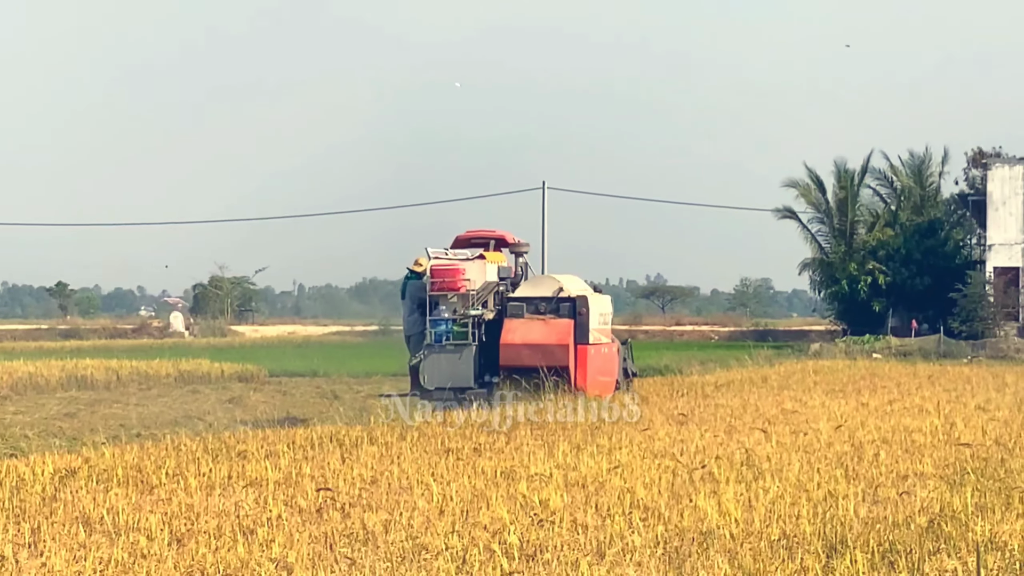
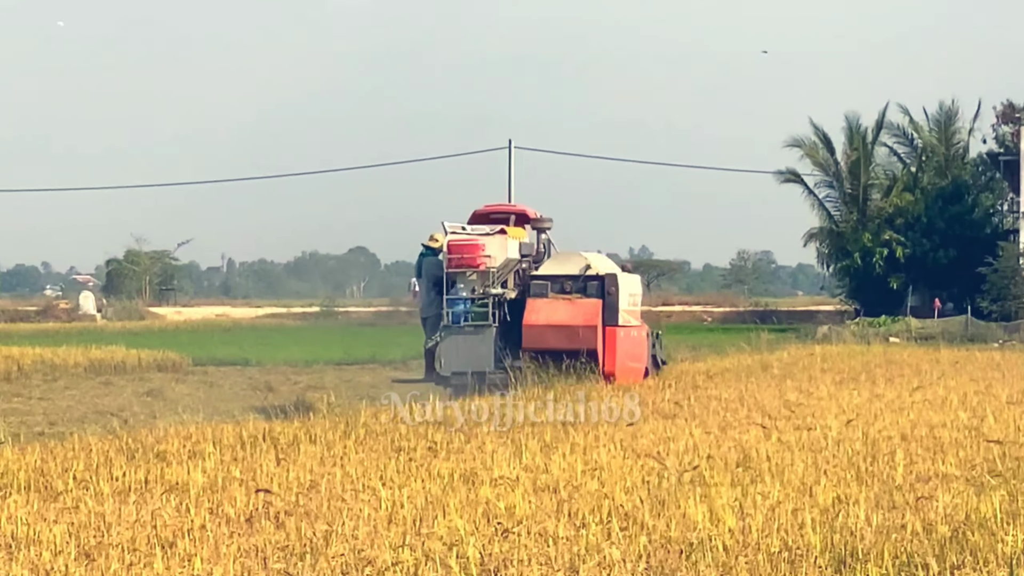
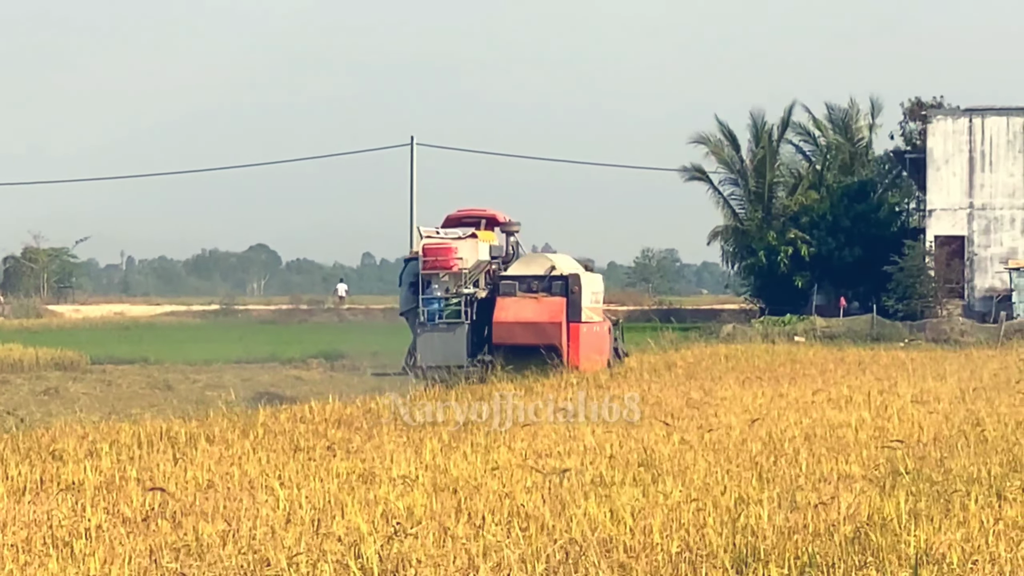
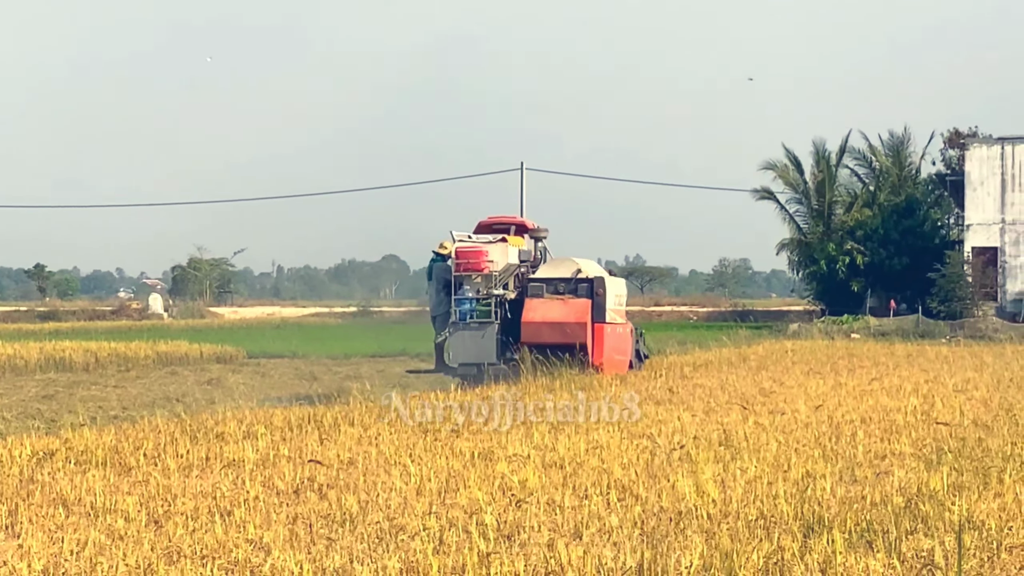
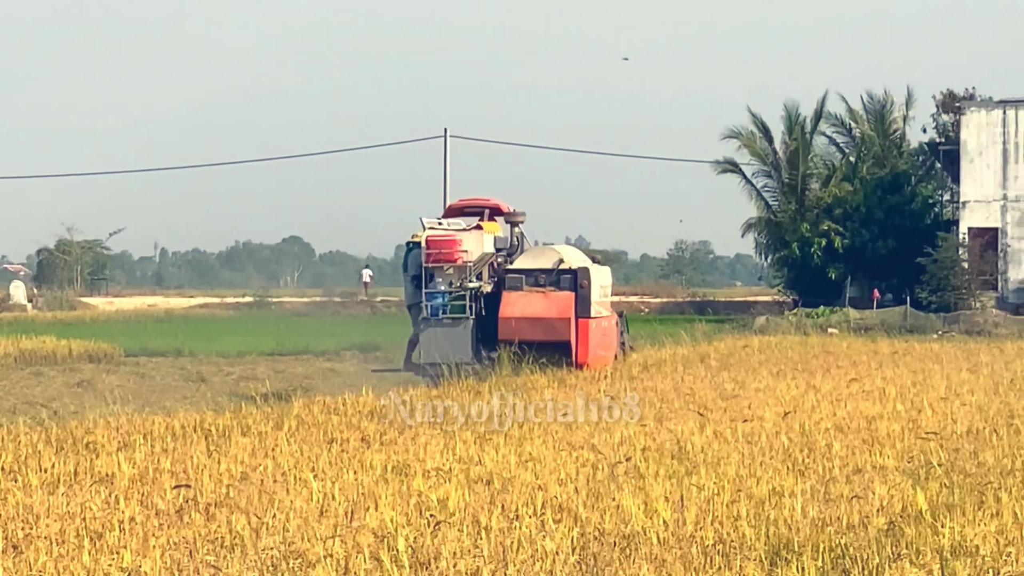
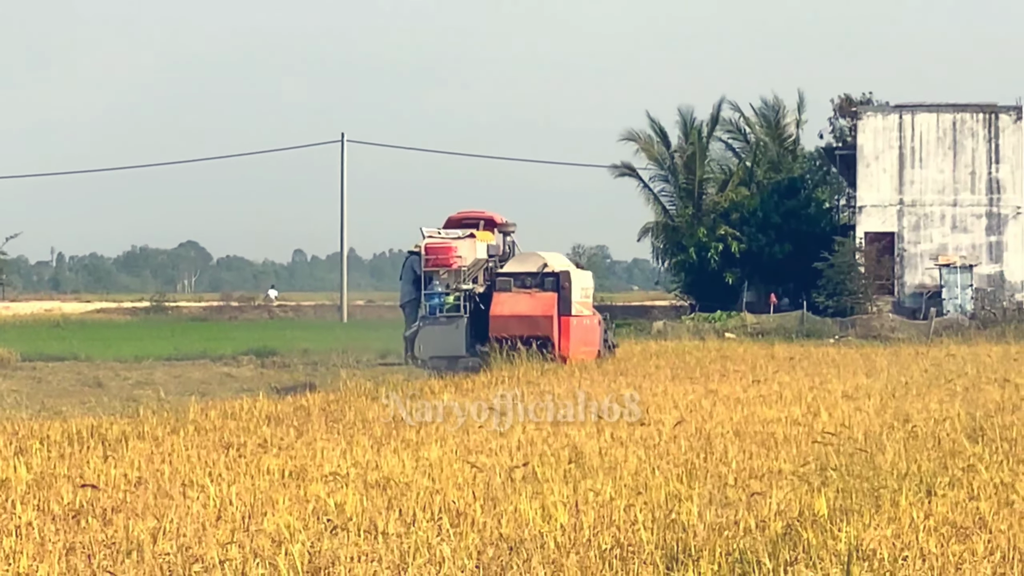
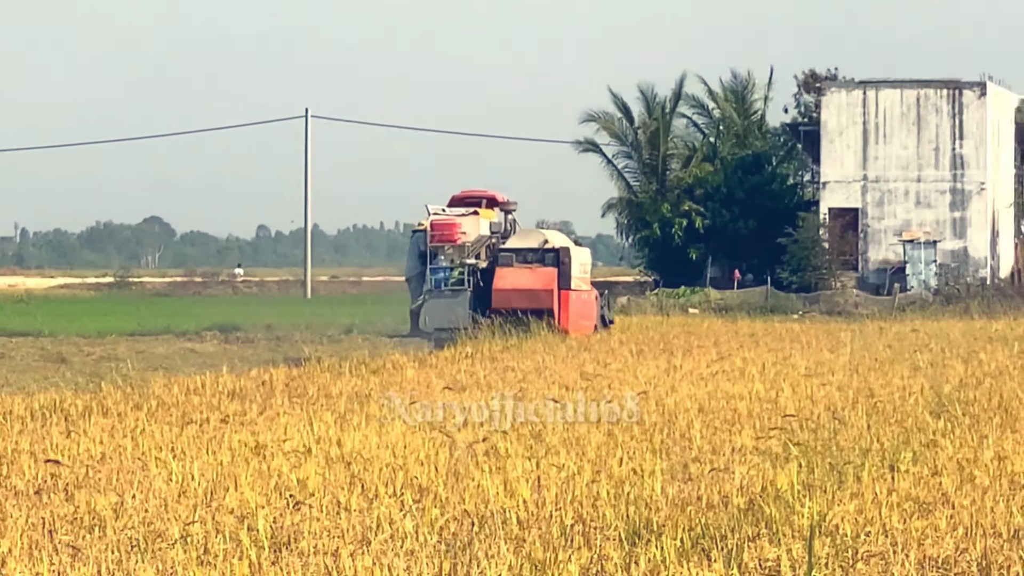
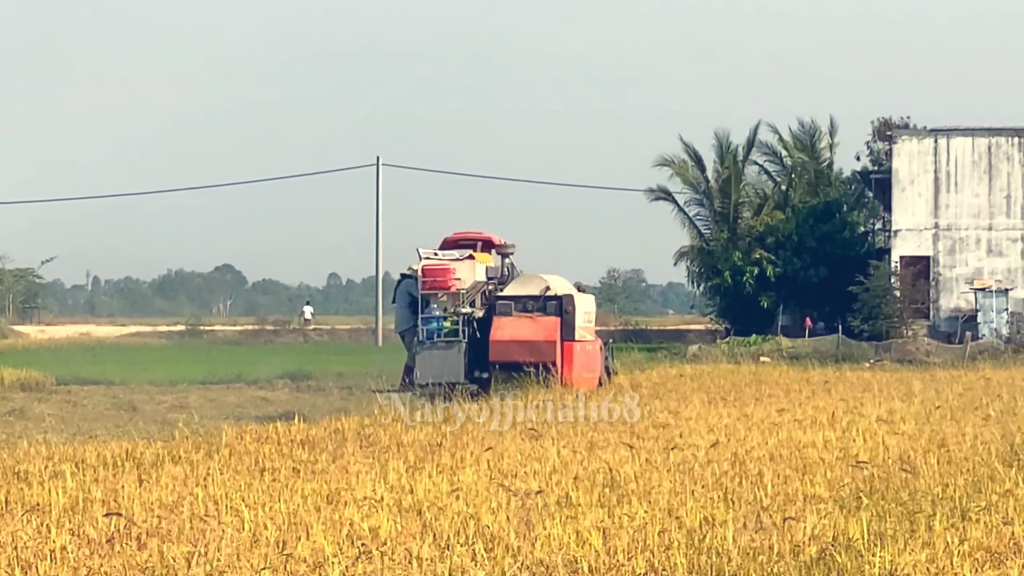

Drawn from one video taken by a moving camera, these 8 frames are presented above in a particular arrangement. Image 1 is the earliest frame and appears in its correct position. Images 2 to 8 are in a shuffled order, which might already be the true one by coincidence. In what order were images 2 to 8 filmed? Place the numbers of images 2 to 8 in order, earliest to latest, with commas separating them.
4, 2, 5, 3, 8, 6, 7
